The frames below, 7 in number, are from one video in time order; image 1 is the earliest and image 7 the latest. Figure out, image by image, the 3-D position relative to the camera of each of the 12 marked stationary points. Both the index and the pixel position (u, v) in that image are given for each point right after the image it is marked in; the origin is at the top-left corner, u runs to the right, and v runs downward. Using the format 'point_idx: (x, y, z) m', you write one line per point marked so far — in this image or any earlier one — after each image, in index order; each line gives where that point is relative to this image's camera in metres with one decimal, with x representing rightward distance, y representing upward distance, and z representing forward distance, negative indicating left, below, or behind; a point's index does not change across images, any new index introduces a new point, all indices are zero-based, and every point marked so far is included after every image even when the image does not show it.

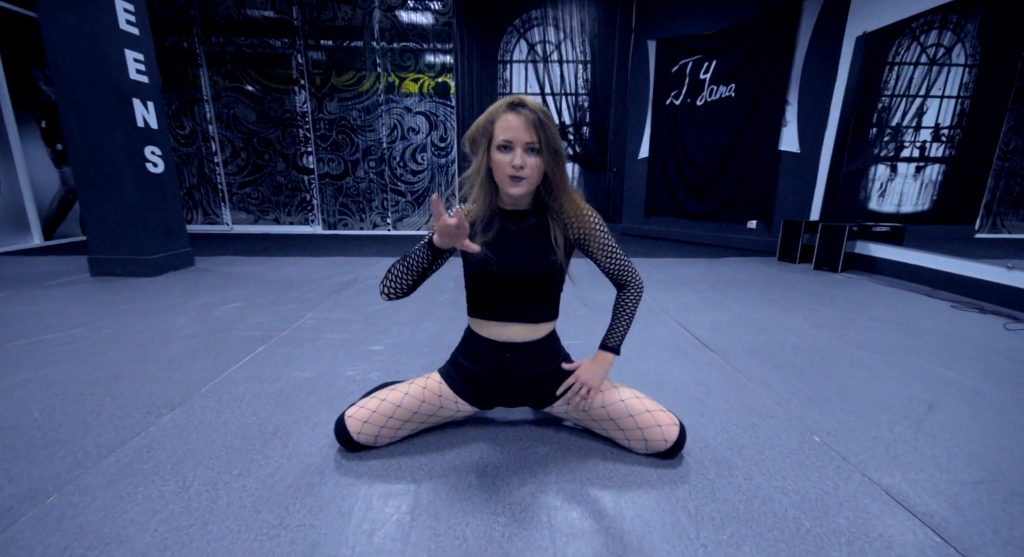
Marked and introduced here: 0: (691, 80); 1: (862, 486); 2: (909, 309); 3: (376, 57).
0: (+2.0, +2.2, +5.1) m
1: (+0.9, -0.5, +1.2) m
2: (+2.4, -0.2, +2.7) m
3: (-1.7, +2.8, +5.9) m
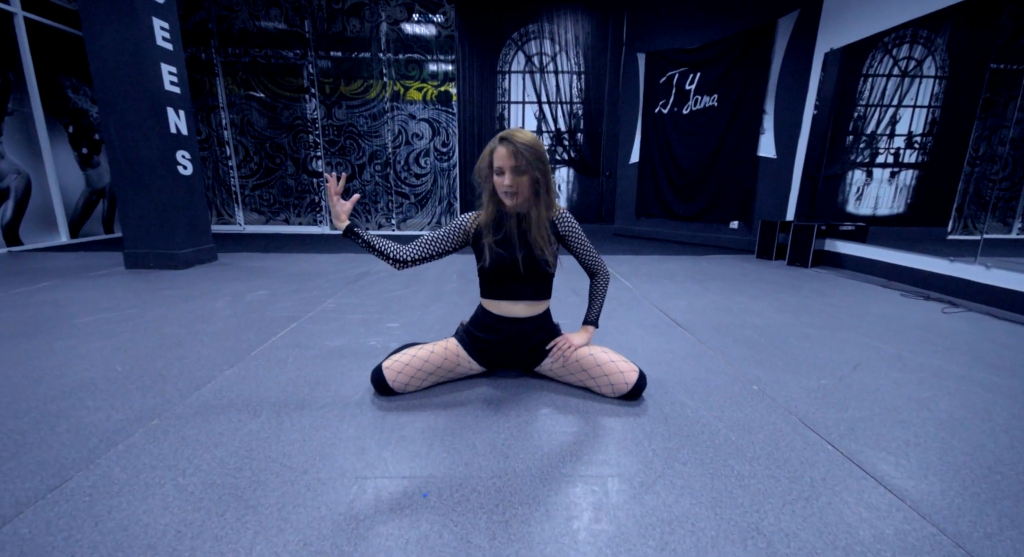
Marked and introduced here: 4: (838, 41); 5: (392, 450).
0: (+2.0, +2.2, +5.5) m
1: (+0.9, -0.5, +1.5) m
2: (+2.3, -0.1, +3.1) m
3: (-1.7, +2.8, +6.2) m
4: (+3.1, +2.3, +4.4) m
5: (-0.3, -0.5, +1.3) m
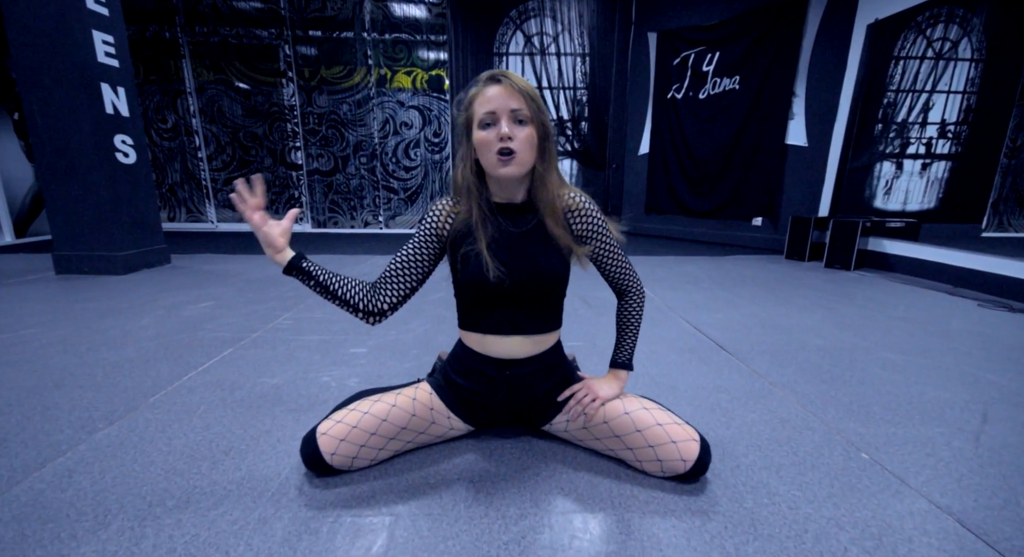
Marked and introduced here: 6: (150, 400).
0: (+1.9, +2.2, +5.0) m
1: (+0.9, -0.5, +1.0) m
2: (+2.3, -0.2, +2.5) m
3: (-1.8, +2.8, +5.7) m
4: (+3.1, +2.2, +3.8) m
5: (-0.3, -0.5, +0.8) m
6: (-1.1, -0.4, +1.4) m
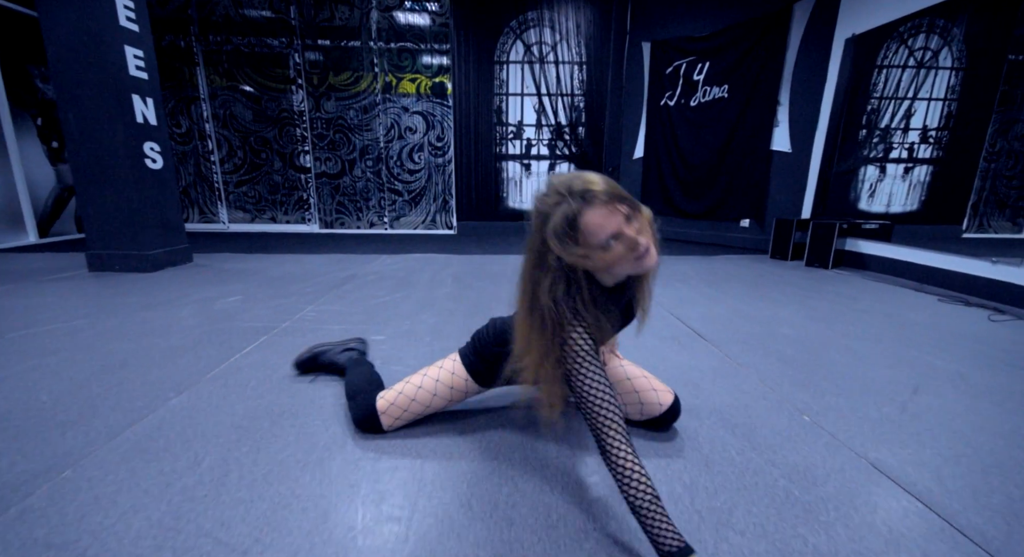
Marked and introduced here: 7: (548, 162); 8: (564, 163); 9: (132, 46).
0: (+1.9, +2.2, +5.2) m
1: (+0.9, -0.5, +1.3) m
2: (+2.3, -0.1, +2.8) m
3: (-1.8, +2.8, +5.9) m
4: (+3.1, +2.2, +4.1) m
5: (-0.3, -0.5, +1.0) m
6: (-1.1, -0.4, +1.7) m
7: (+0.5, +1.6, +6.3) m
8: (+0.7, +1.6, +6.3) m
9: (-2.8, +1.7, +3.3) m
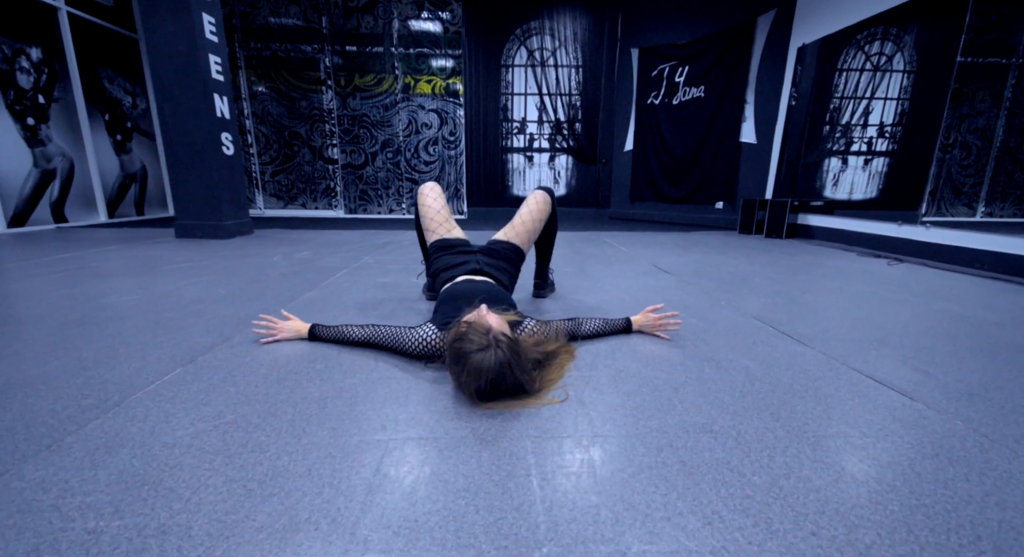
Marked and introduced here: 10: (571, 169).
0: (+2.0, +2.6, +6.0) m
1: (+1.0, -0.2, +2.0) m
2: (+2.4, +0.2, +3.6) m
3: (-1.7, +3.1, +6.7) m
4: (+3.1, +2.6, +4.9) m
5: (-0.2, -0.2, +1.8) m
6: (-1.0, 0.0, +2.5) m
7: (+0.6, +1.9, +7.1) m
8: (+0.8, +1.9, +7.0) m
9: (-2.7, +2.0, +4.1) m
10: (+0.9, +1.7, +7.2) m
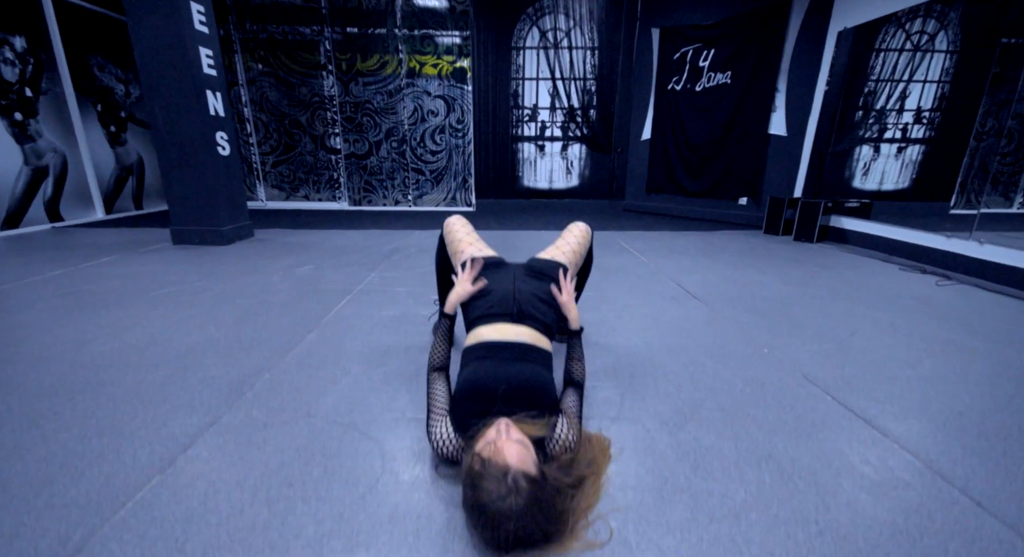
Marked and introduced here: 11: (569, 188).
0: (+2.2, +2.6, +5.6) m
1: (+1.1, -0.4, +1.8) m
2: (+2.5, +0.1, +3.3) m
3: (-1.5, +3.2, +6.3) m
4: (+3.3, +2.5, +4.5) m
5: (-0.2, -0.4, +1.6) m
6: (-0.9, -0.2, +2.3) m
7: (+0.7, +2.0, +6.7) m
8: (+0.9, +2.0, +6.7) m
9: (-2.6, +1.9, +3.8) m
10: (+1.1, +1.8, +6.8) m
11: (+0.9, +1.4, +7.1) m
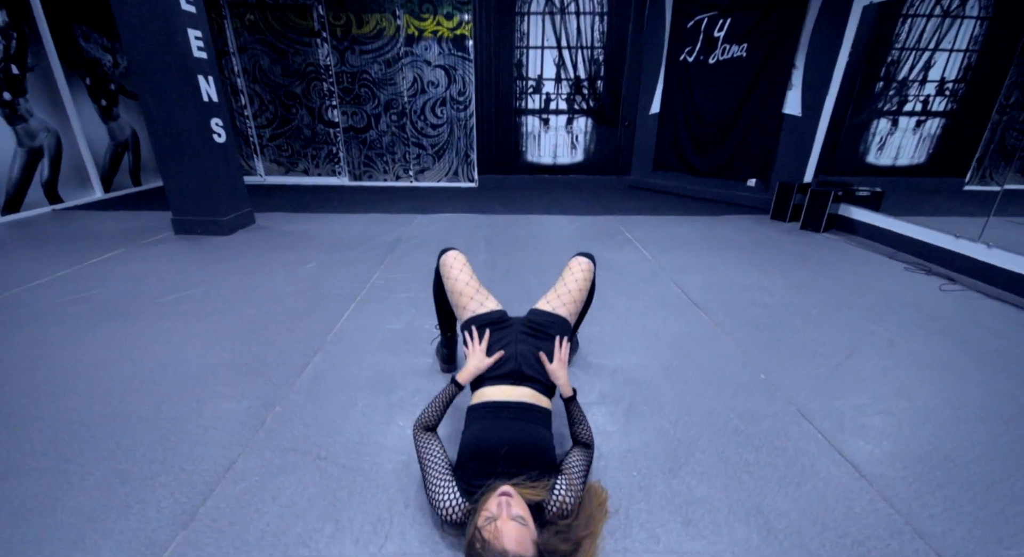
0: (+2.2, +2.8, +5.3) m
1: (+1.1, -0.5, +1.9) m
2: (+2.6, 0.0, +3.3) m
3: (-1.5, +3.5, +6.0) m
4: (+3.3, +2.6, +4.2) m
5: (-0.2, -0.6, +1.7) m
6: (-0.9, -0.3, +2.3) m
7: (+0.8, +2.3, +6.5) m
8: (+1.0, +2.3, +6.5) m
9: (-2.5, +2.0, +3.6) m
10: (+1.1, +2.1, +6.6) m
11: (+0.9, +1.7, +6.9) m
